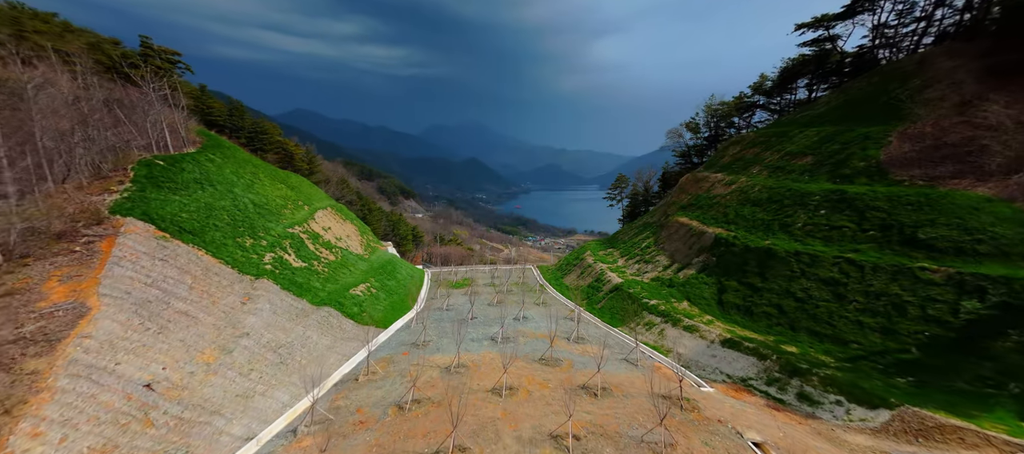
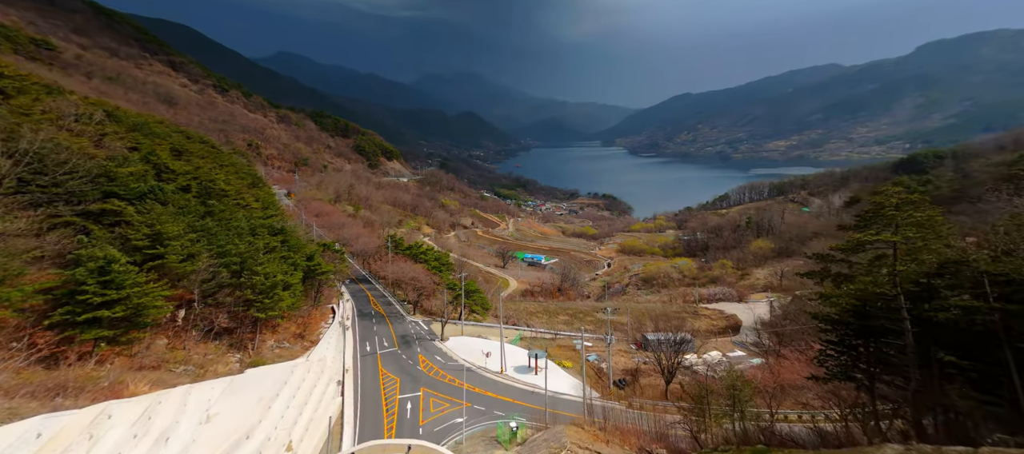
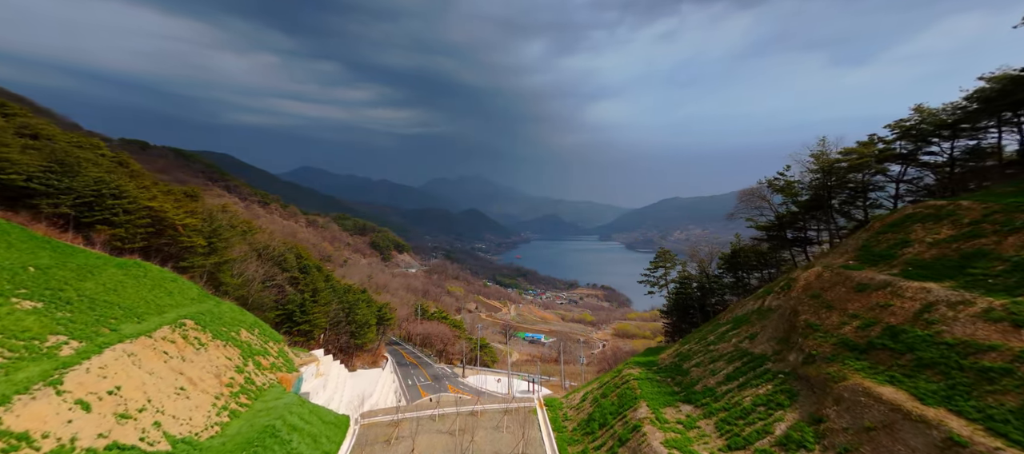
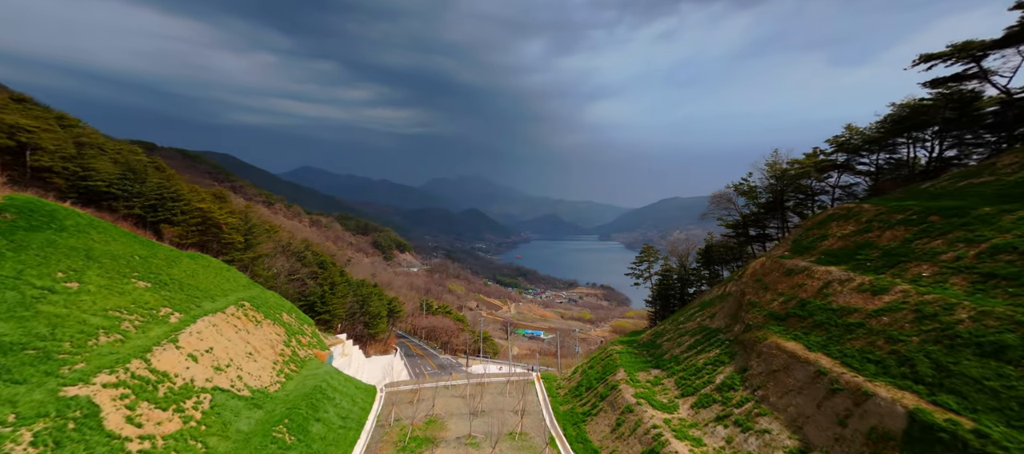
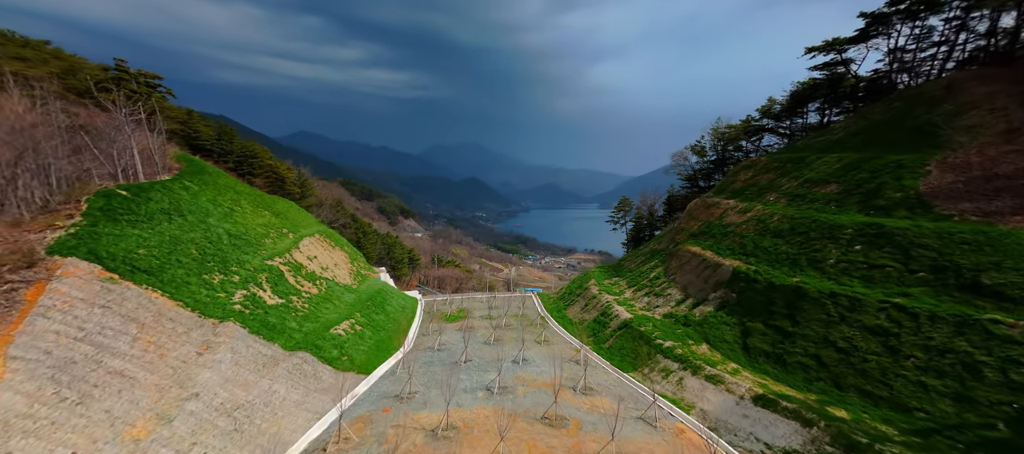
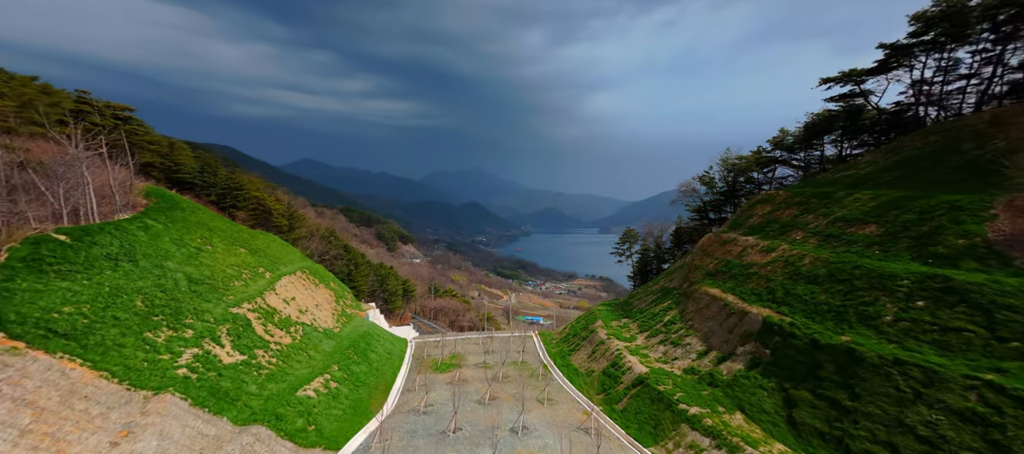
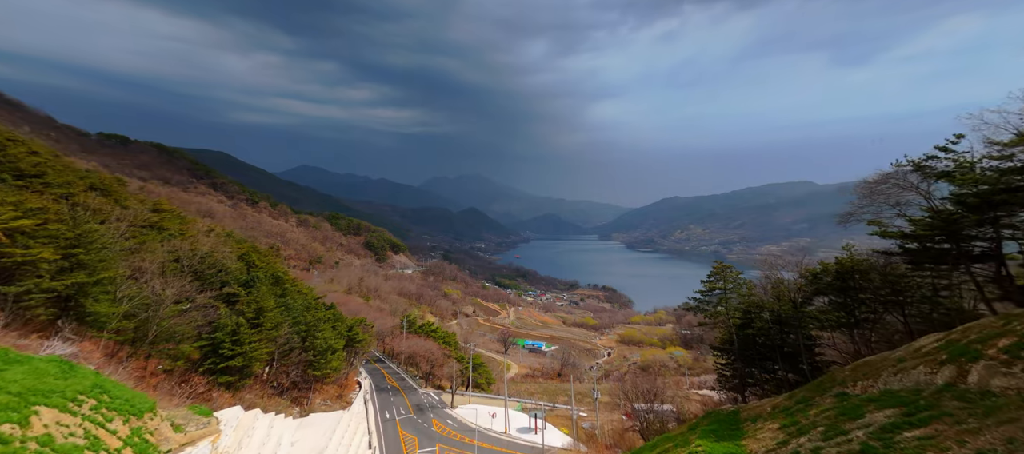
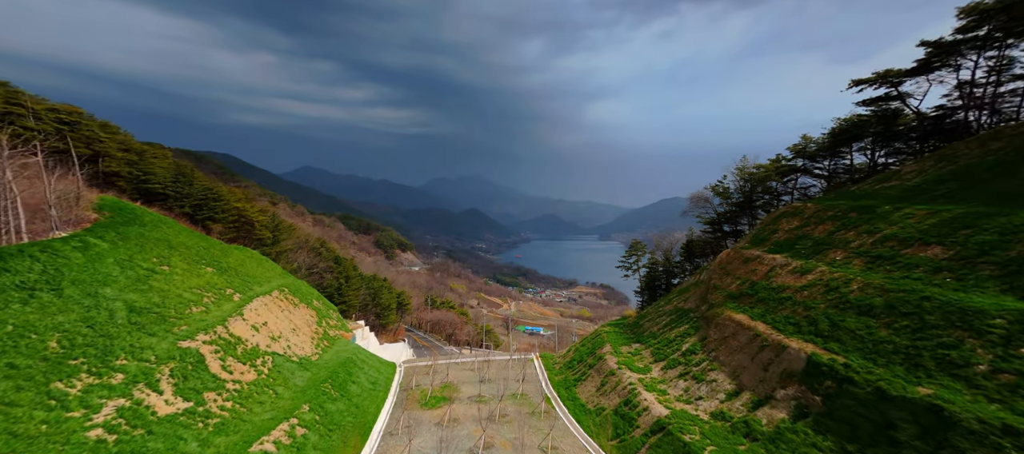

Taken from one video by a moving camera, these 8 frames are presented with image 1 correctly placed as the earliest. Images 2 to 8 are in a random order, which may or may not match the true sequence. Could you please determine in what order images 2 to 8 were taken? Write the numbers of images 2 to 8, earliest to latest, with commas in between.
5, 6, 8, 4, 3, 7, 2
